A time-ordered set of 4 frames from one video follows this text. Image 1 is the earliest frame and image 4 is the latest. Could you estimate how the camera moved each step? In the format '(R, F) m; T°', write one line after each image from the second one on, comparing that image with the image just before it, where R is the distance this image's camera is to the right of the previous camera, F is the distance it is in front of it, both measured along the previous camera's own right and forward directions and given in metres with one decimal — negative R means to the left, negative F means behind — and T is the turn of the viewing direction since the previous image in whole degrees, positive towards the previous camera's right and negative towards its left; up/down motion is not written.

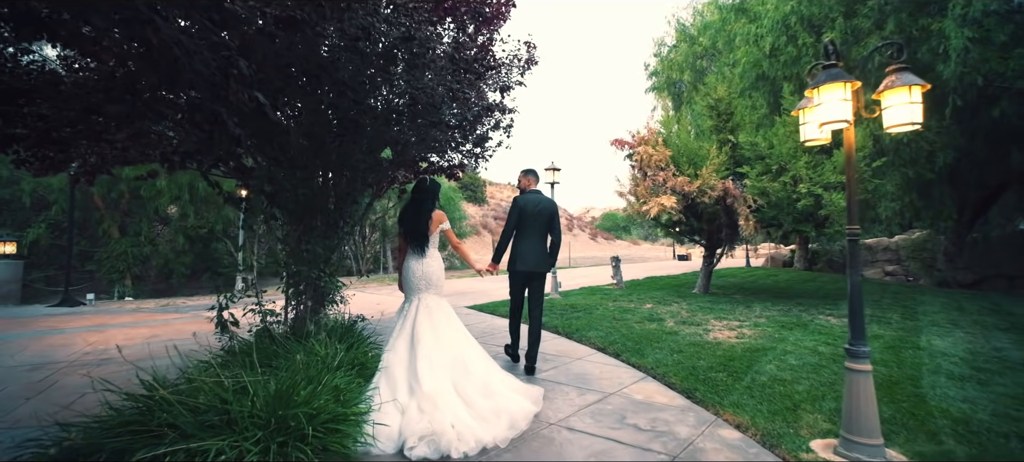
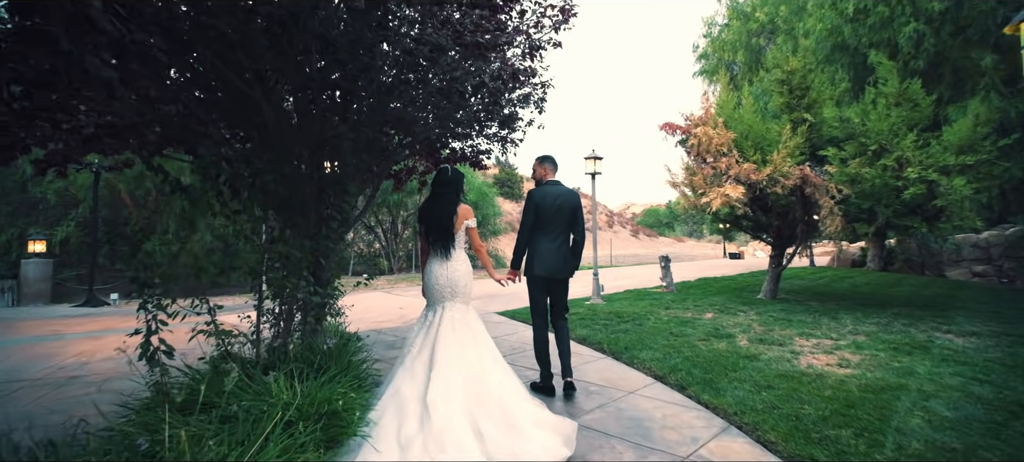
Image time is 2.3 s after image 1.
(+0.1, +1.1) m; -5°
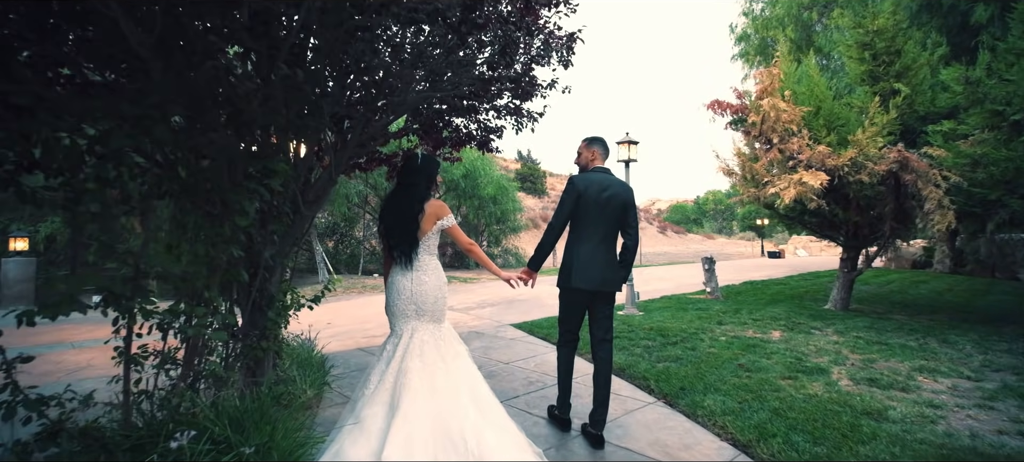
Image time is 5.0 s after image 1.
(+0.1, +1.4) m; -3°
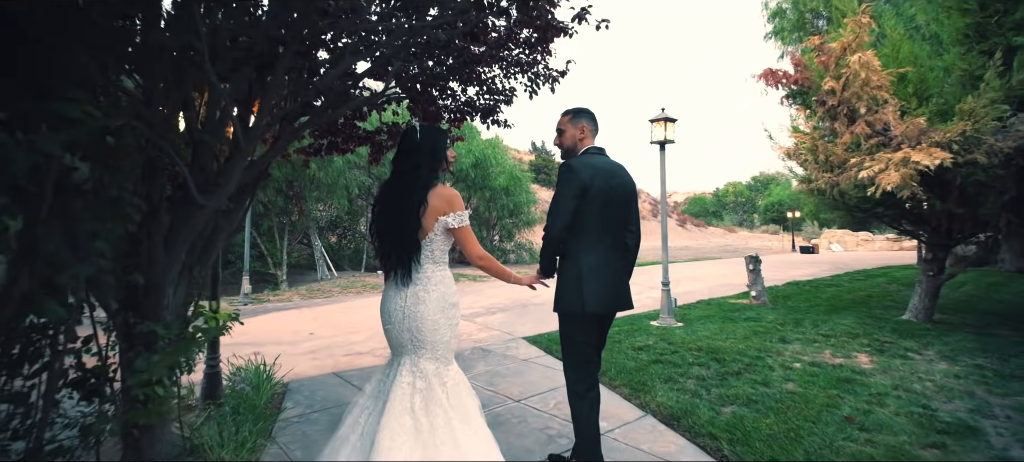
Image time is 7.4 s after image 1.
(0.0, +1.3) m; -2°
